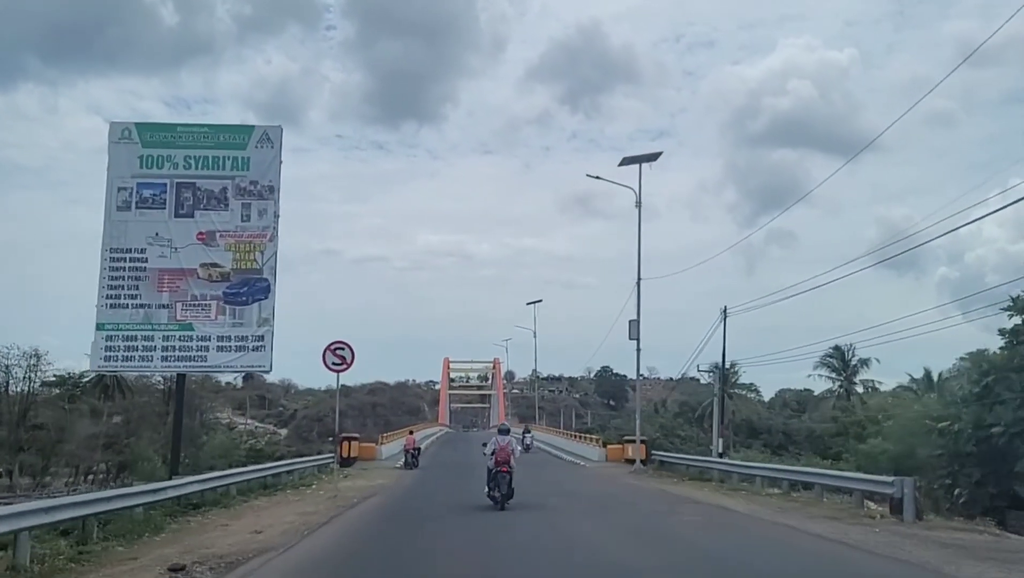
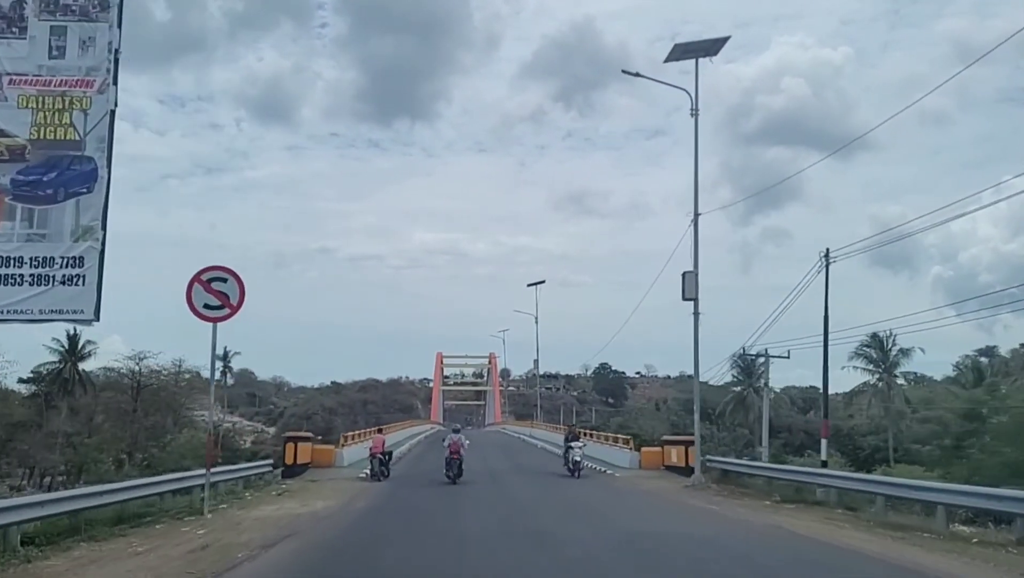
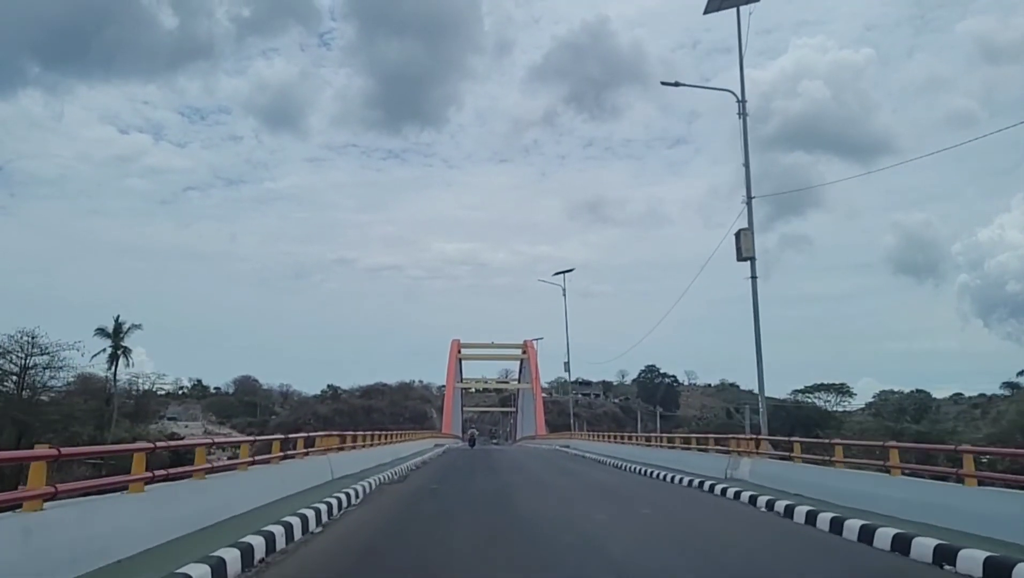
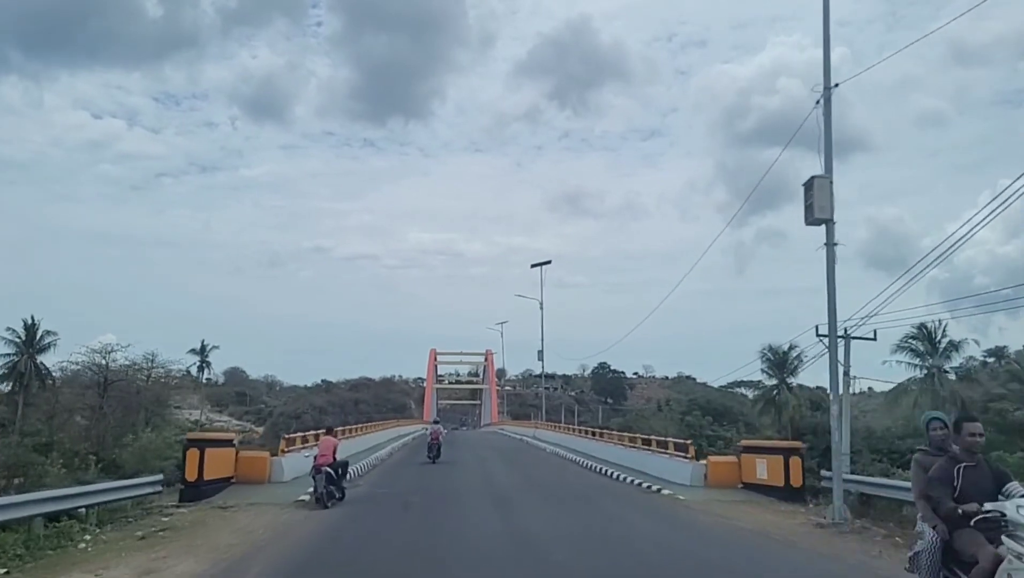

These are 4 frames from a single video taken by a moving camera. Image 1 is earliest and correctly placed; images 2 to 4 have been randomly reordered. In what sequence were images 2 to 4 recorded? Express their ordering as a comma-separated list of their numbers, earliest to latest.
2, 4, 3
